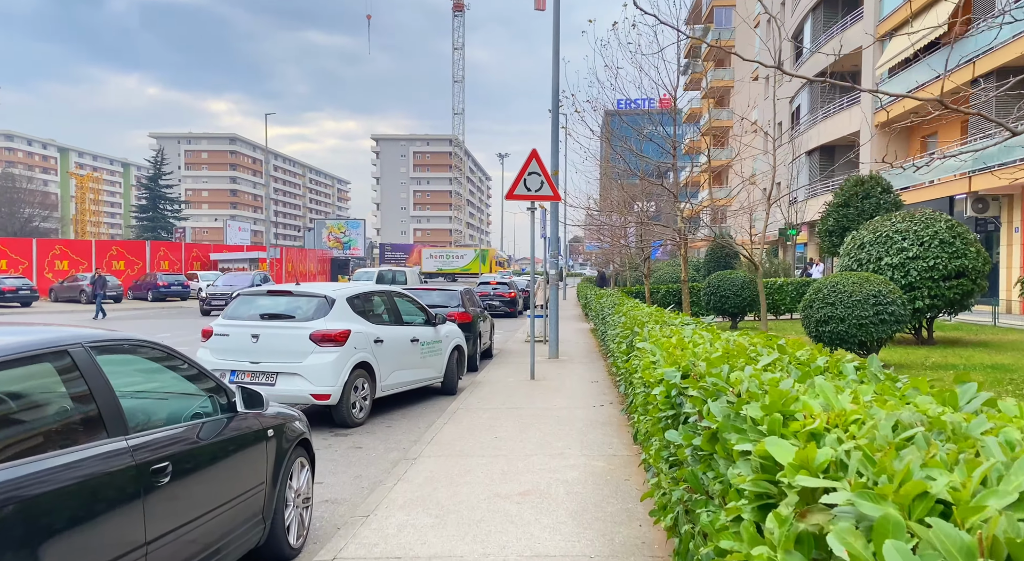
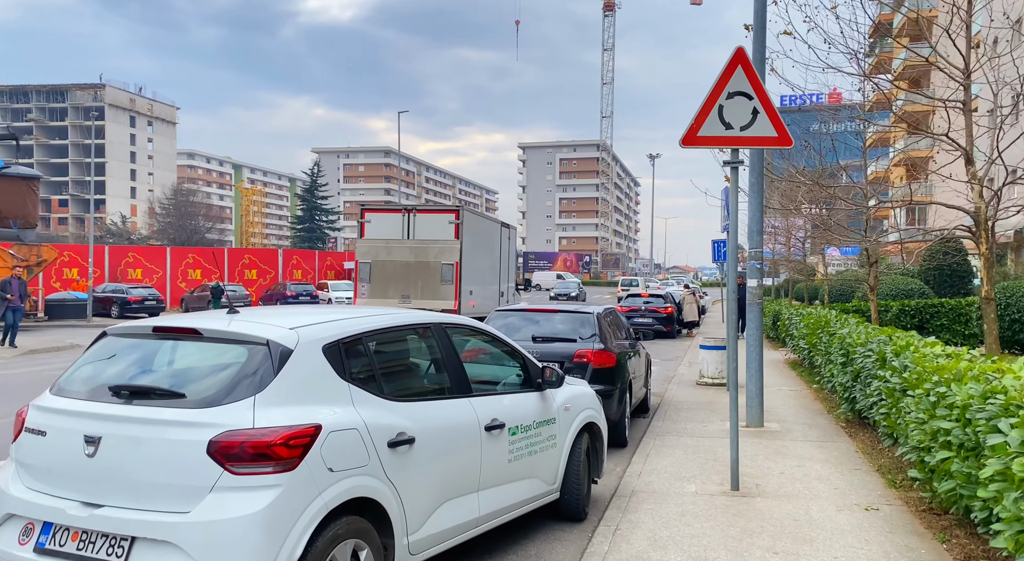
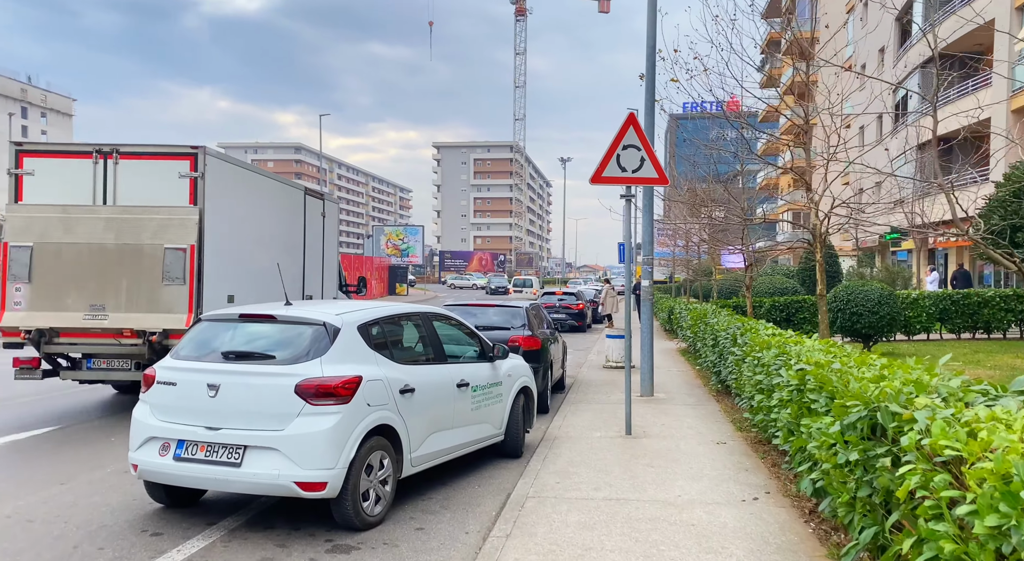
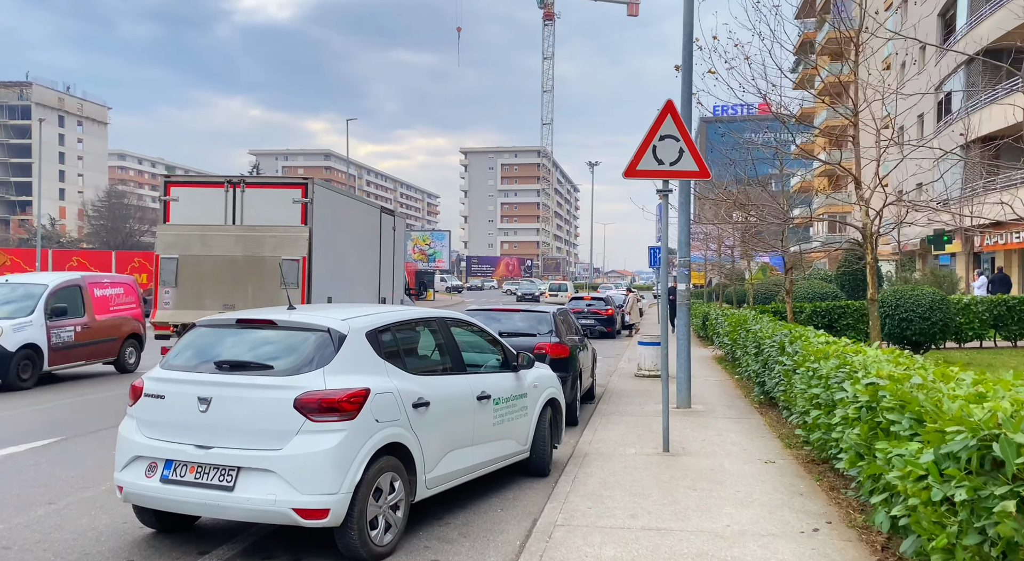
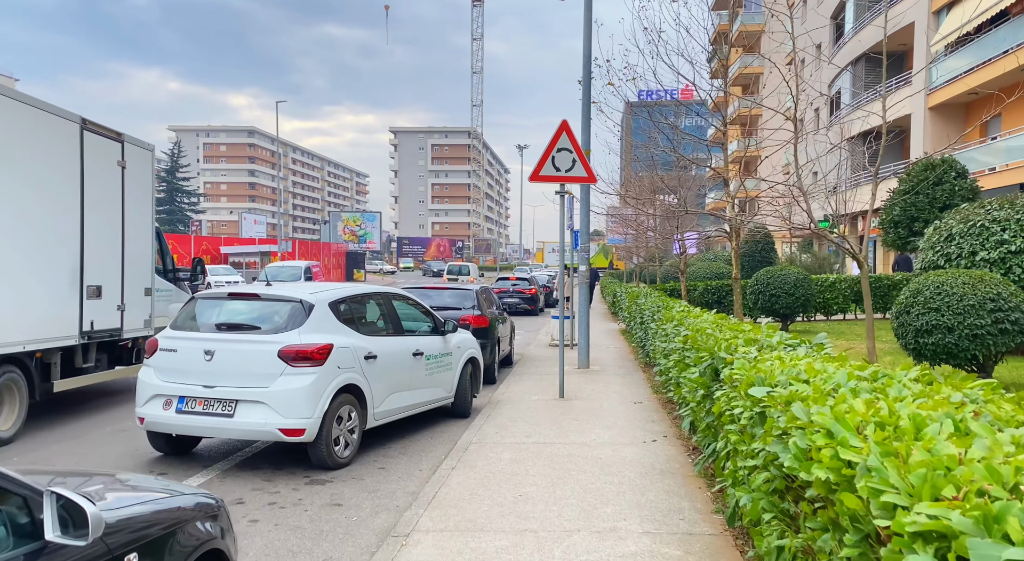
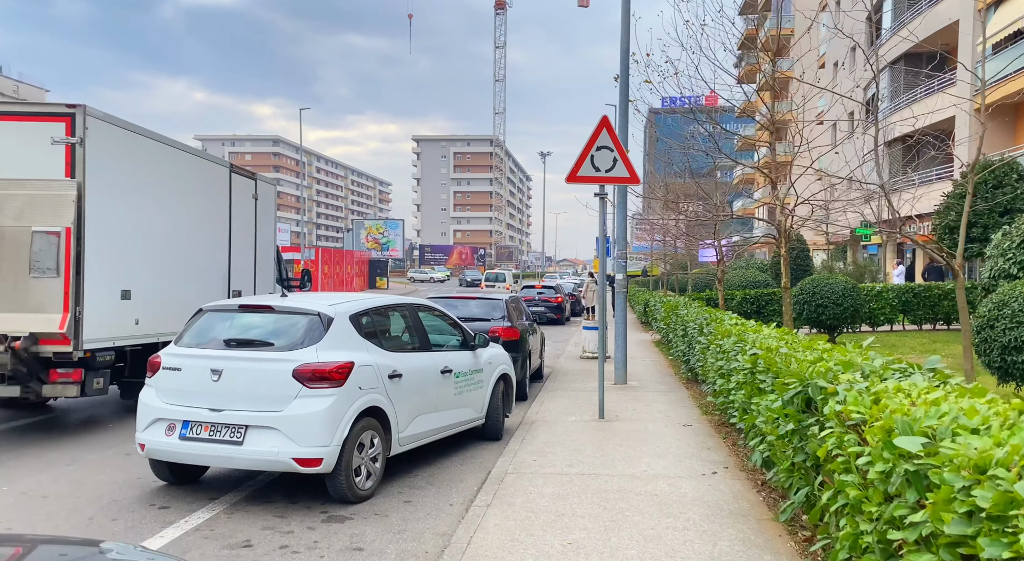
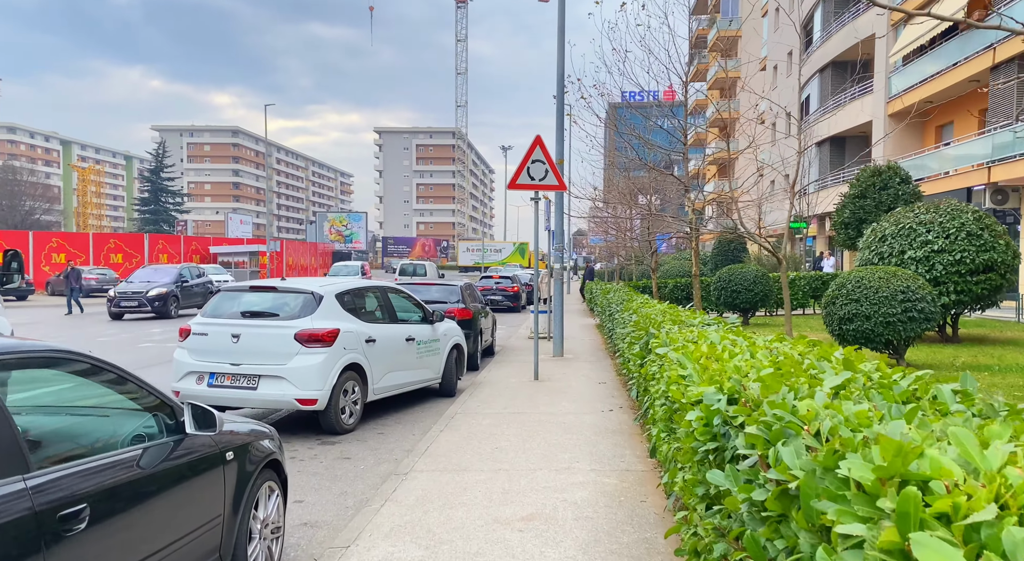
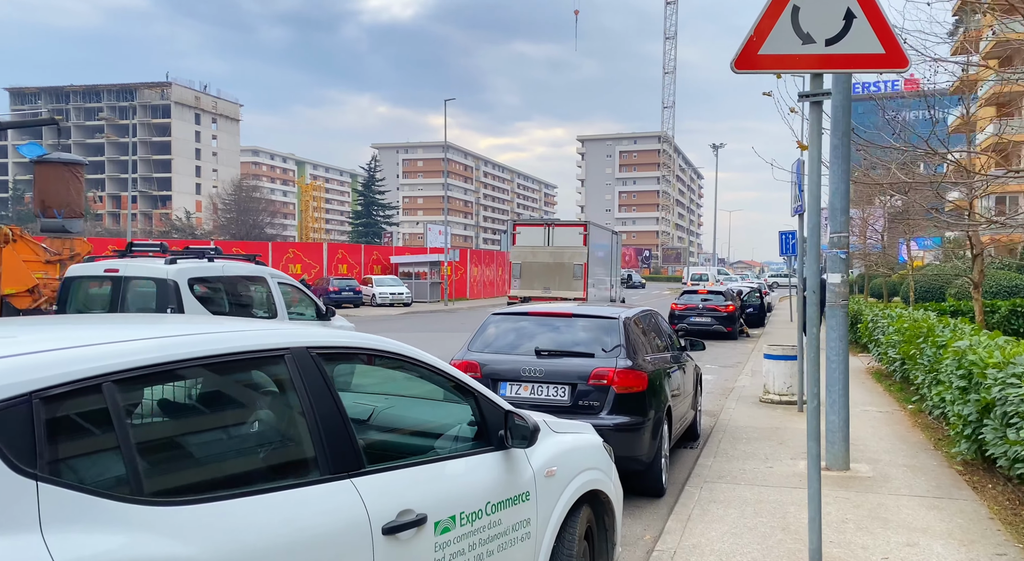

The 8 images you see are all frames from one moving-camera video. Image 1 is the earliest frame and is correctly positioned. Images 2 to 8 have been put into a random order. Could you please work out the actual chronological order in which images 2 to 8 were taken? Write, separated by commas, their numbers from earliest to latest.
7, 5, 6, 3, 4, 2, 8
